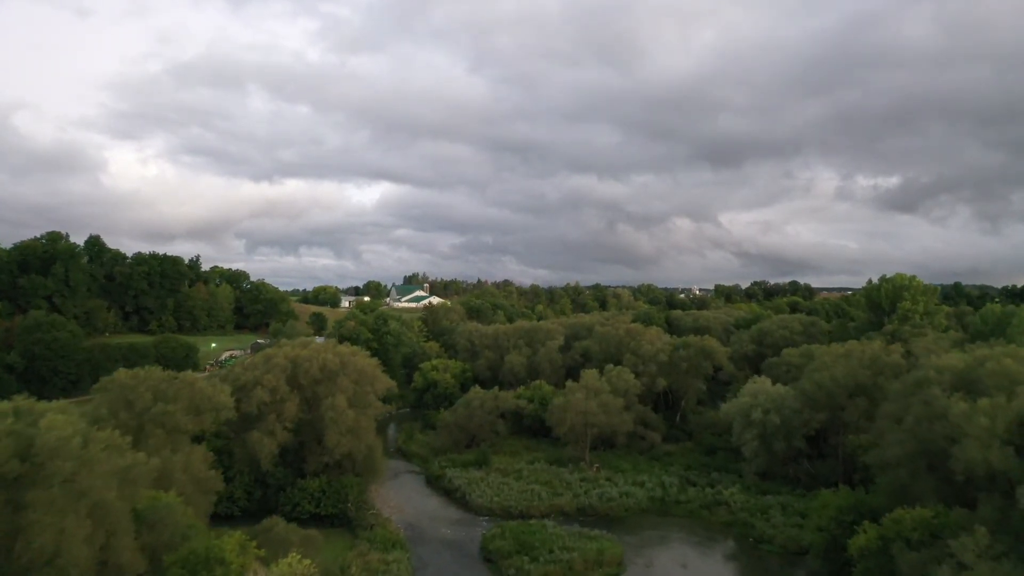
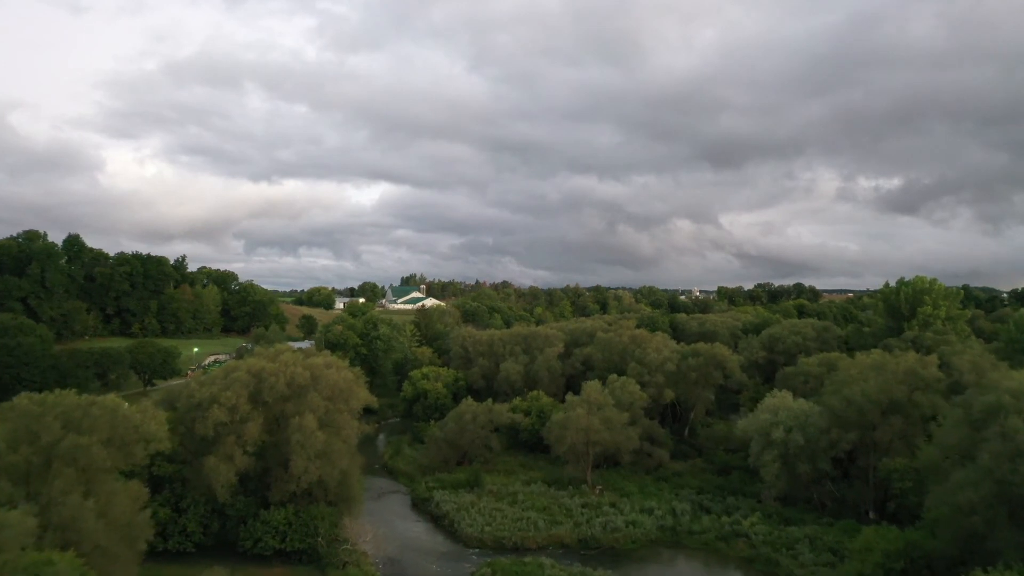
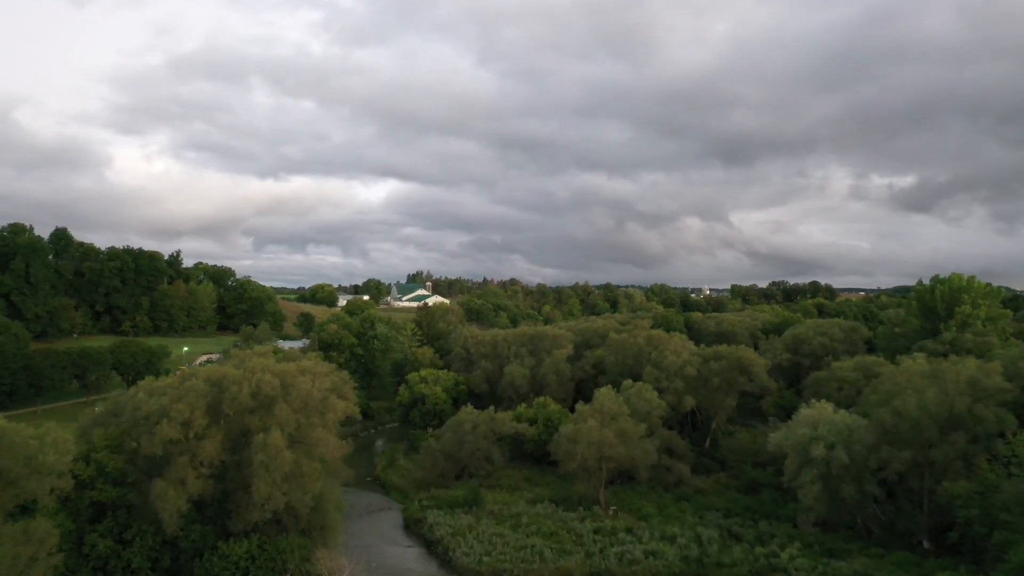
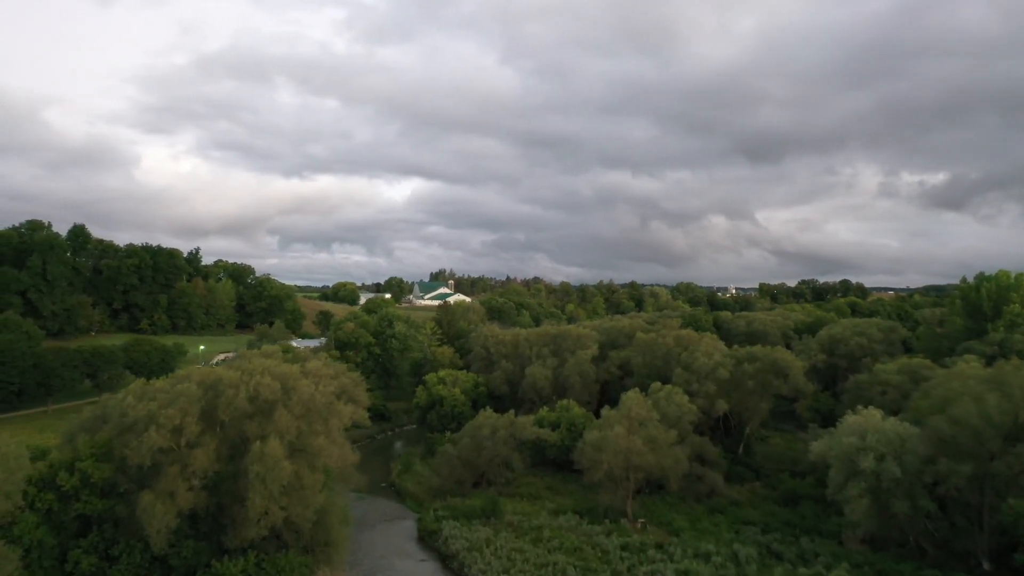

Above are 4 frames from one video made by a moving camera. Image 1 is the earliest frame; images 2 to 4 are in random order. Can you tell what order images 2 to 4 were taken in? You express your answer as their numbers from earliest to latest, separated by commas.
2, 3, 4
